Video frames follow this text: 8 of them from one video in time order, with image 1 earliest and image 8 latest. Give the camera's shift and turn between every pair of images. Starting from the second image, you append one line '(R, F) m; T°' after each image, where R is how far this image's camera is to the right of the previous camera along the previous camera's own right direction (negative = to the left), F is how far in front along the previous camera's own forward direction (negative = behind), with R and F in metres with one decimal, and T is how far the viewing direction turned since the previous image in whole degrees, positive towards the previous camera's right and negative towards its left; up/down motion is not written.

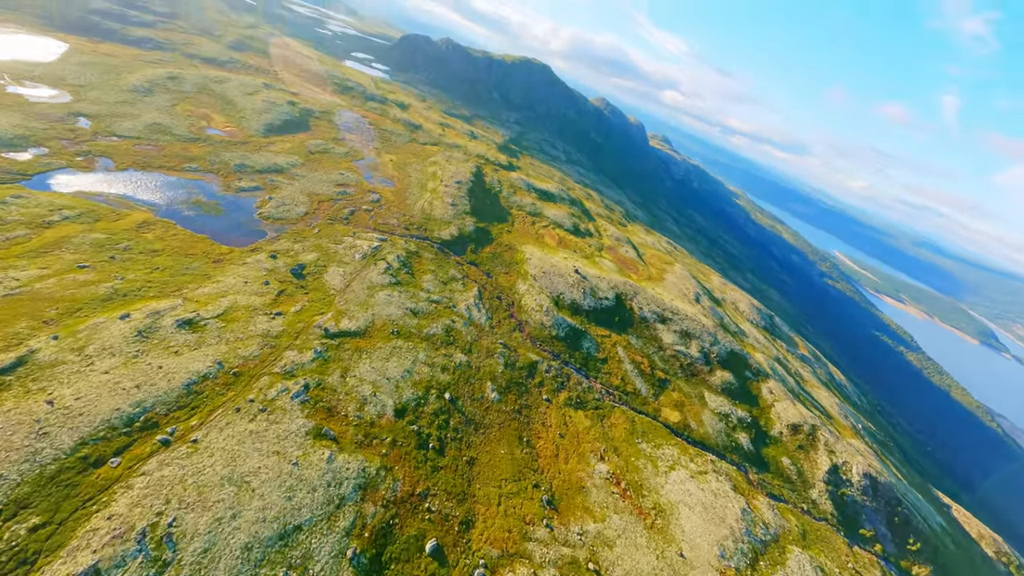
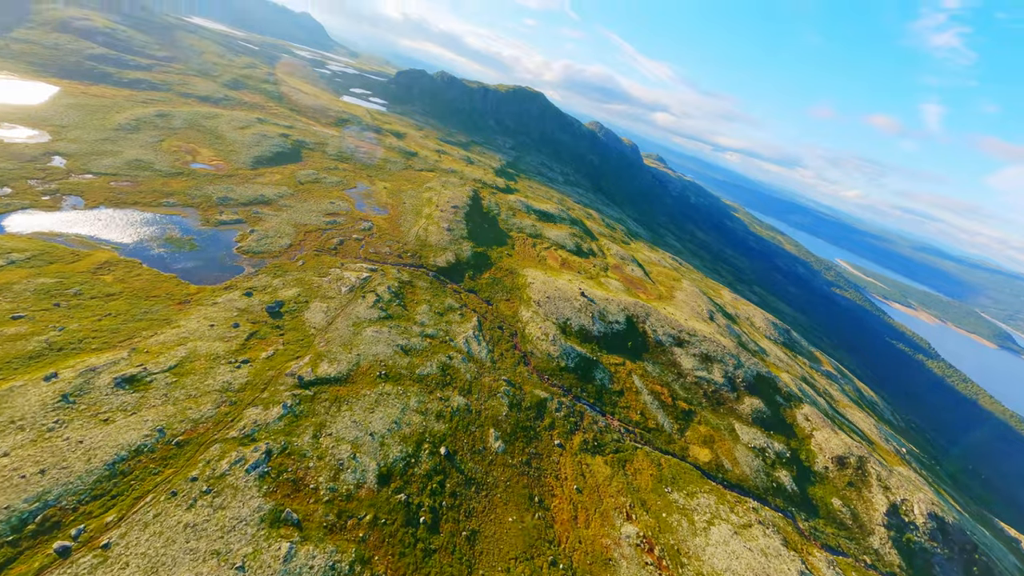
(+0.3, +5.9) m; 0°
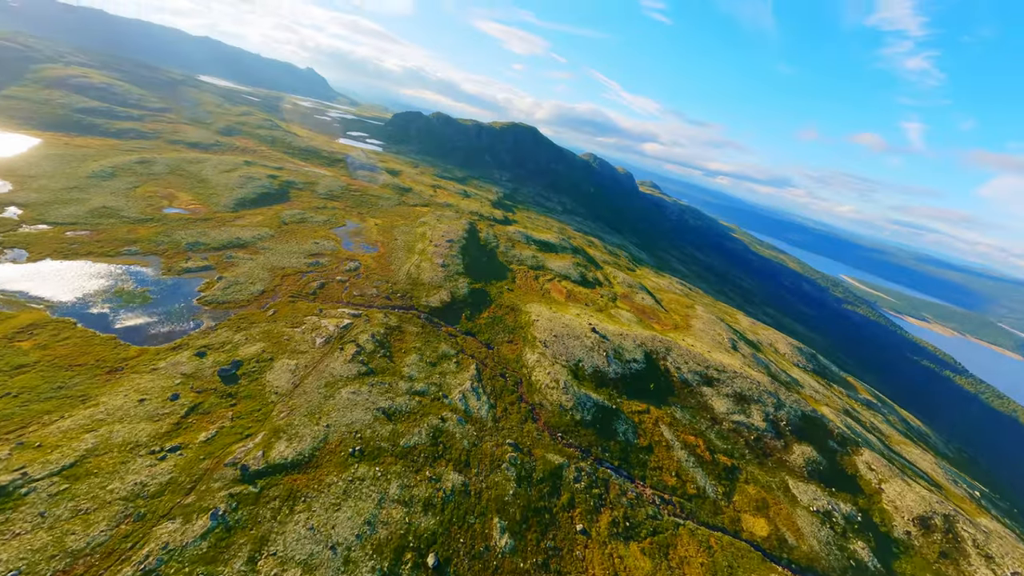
(+0.3, +7.9) m; 0°
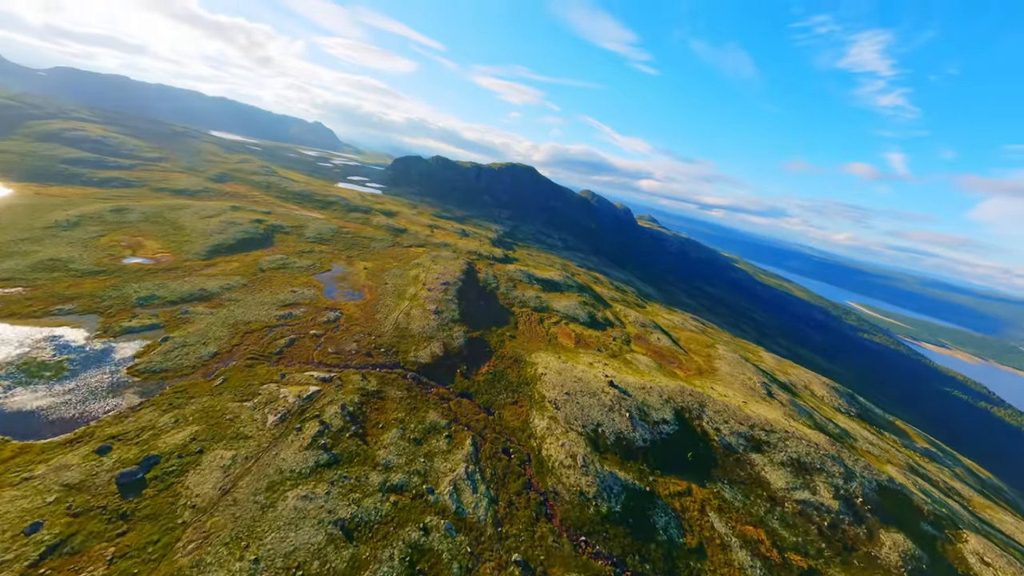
(+0.2, +9.4) m; 0°
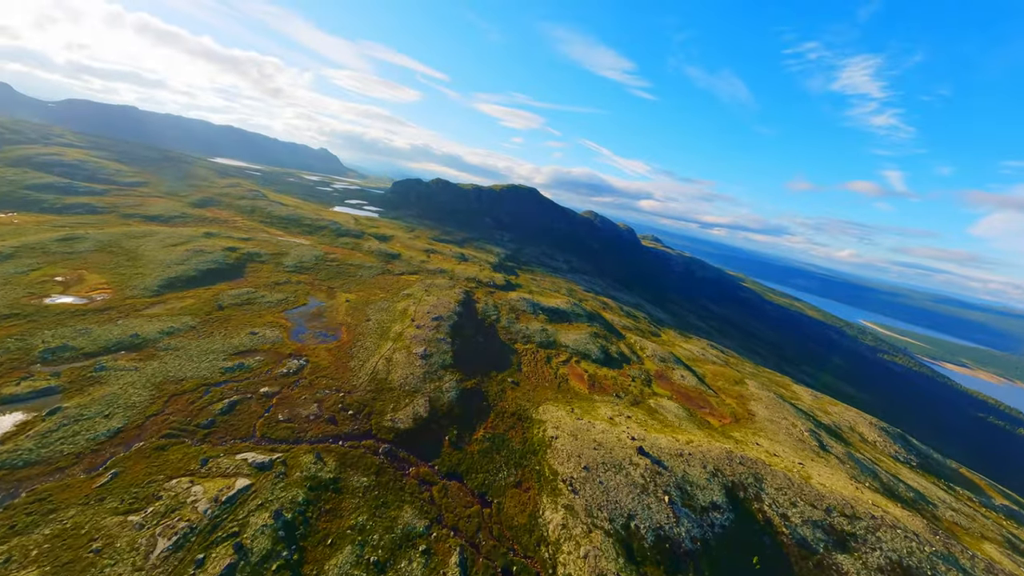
(+0.2, +11.7) m; -1°
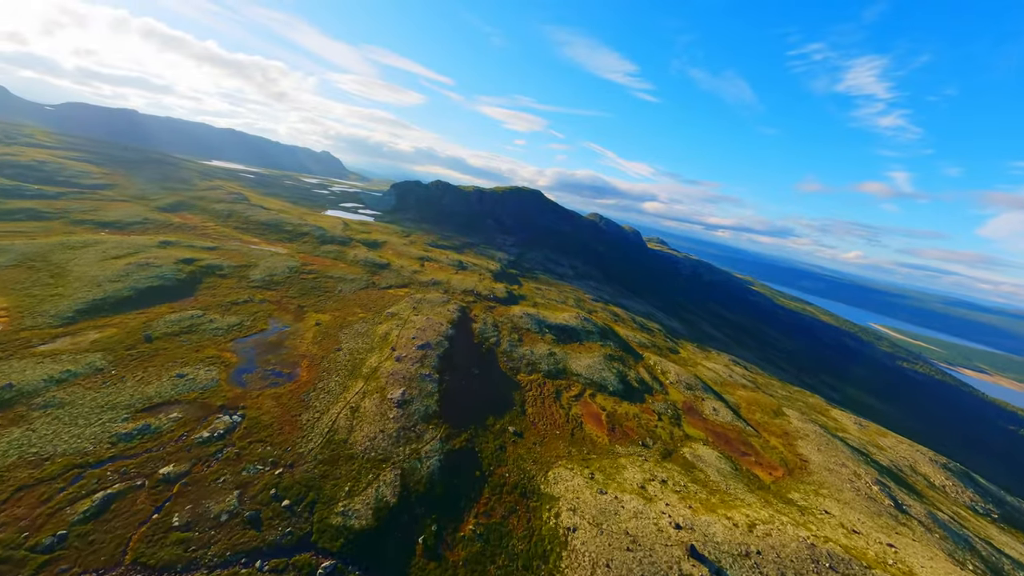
(+0.3, +13.7) m; -1°
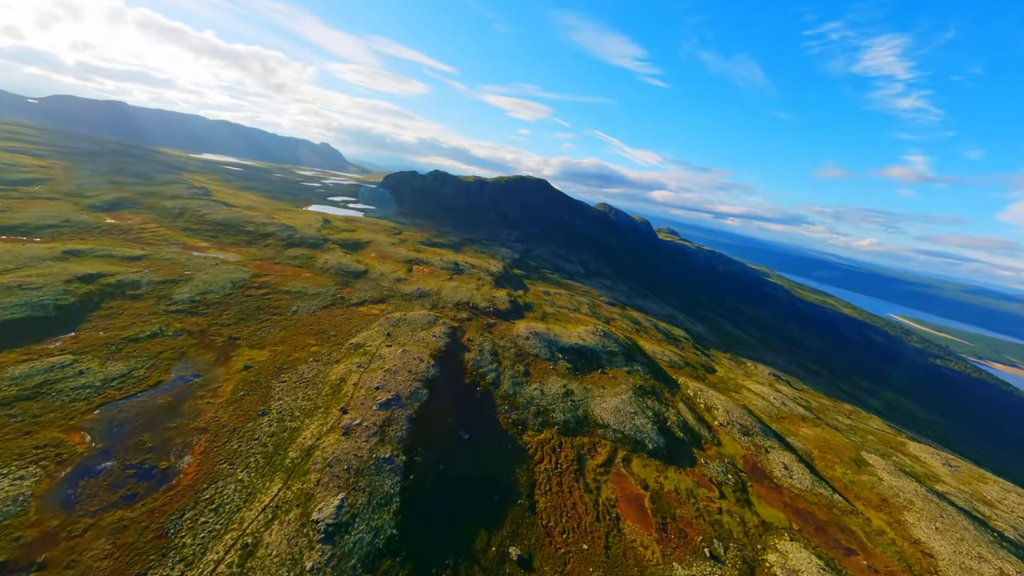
(+0.6, +20.1) m; -1°
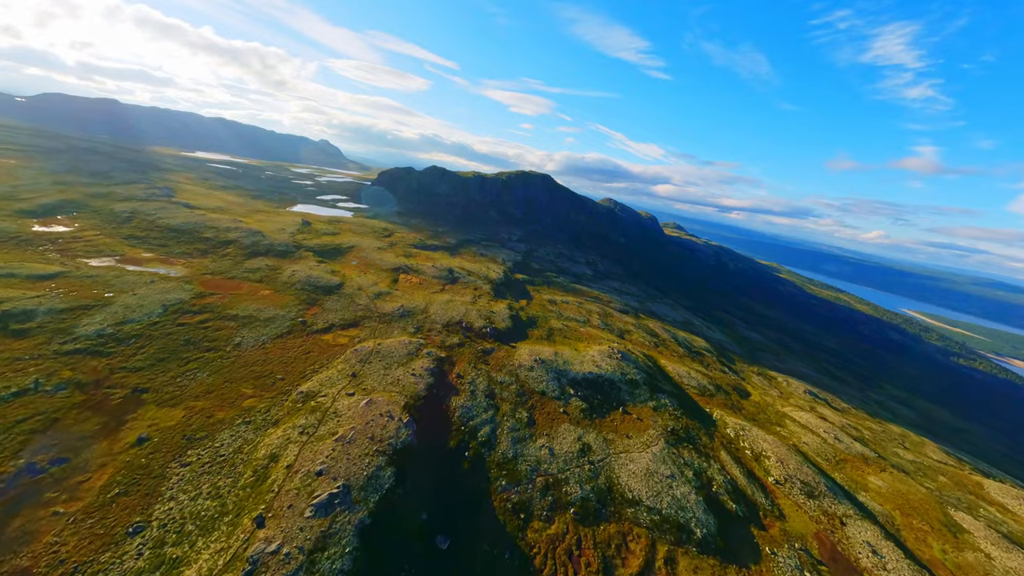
(+0.6, +14.7) m; -1°
